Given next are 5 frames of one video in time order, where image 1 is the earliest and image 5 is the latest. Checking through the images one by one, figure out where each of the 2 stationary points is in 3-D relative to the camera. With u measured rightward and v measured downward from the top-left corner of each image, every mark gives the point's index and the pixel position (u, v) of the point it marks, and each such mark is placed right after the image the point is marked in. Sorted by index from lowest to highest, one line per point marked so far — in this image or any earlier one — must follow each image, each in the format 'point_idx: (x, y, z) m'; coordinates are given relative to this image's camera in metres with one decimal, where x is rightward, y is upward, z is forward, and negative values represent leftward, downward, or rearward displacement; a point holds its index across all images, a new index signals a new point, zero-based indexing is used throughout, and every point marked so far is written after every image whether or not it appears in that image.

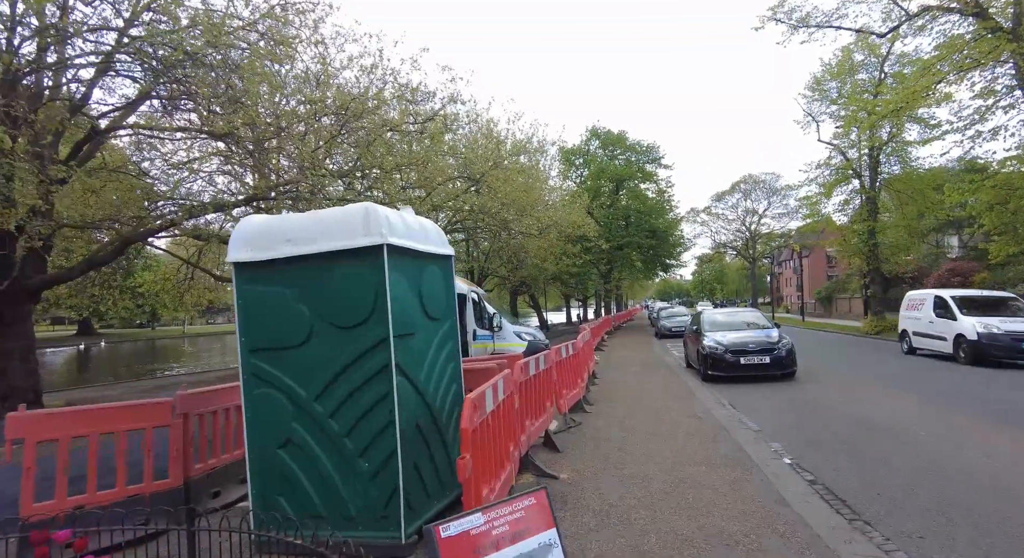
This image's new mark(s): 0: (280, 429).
0: (-1.4, -0.9, +3.1) m
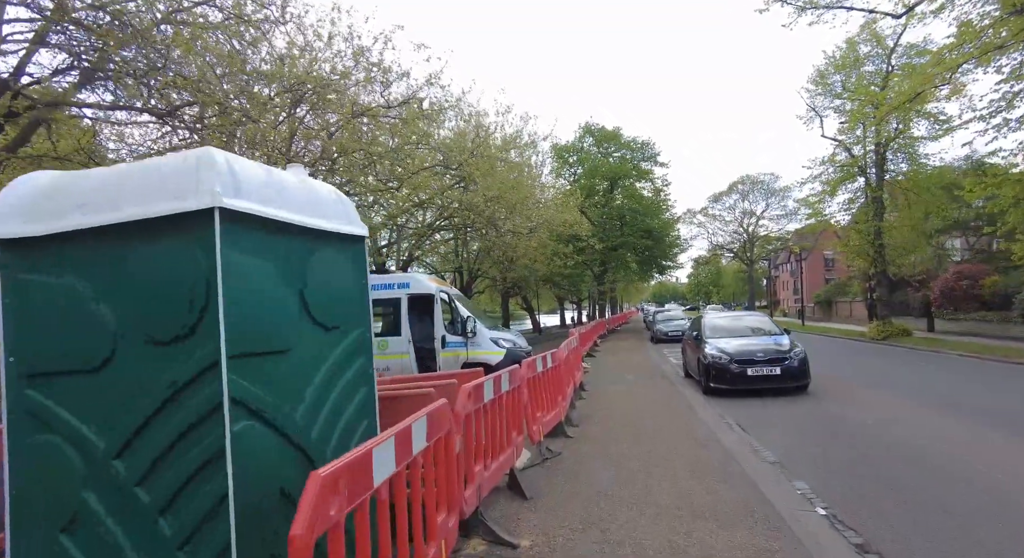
0: (-1.7, -0.8, +2.0) m
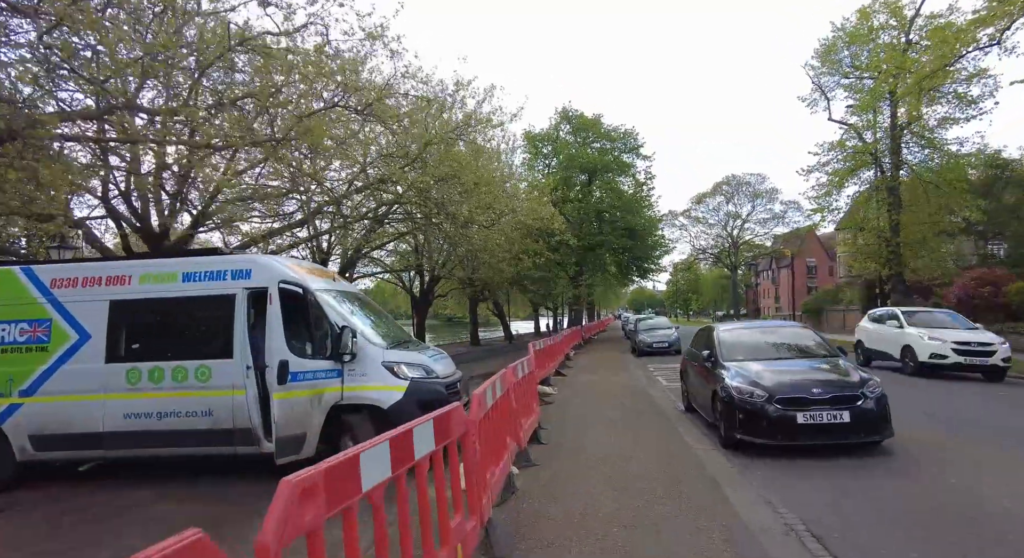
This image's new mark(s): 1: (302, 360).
0: (-2.3, -0.6, -1.2) m
1: (-1.9, -0.7, +4.7) m
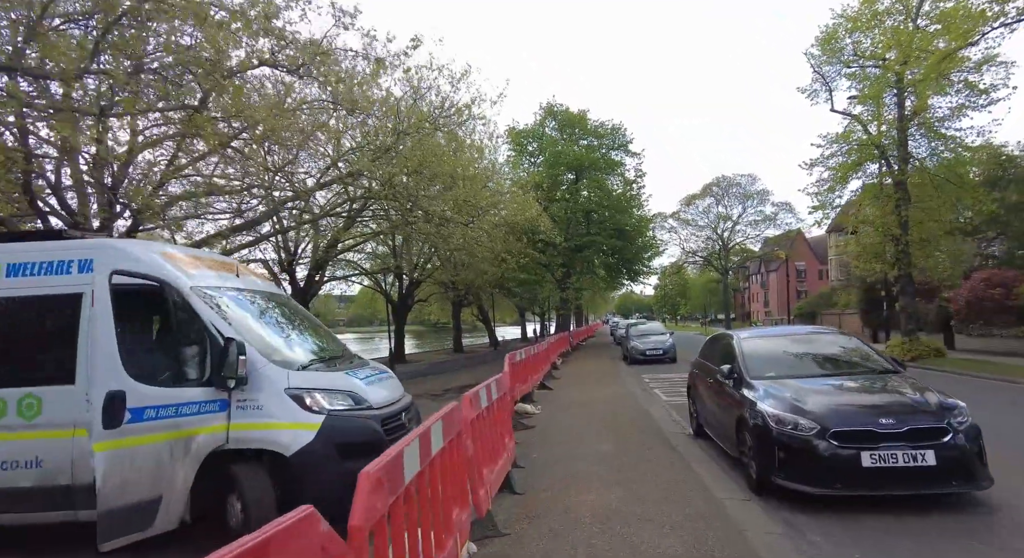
0: (-2.4, -0.5, -2.7) m
1: (-2.2, -0.7, +3.3) m
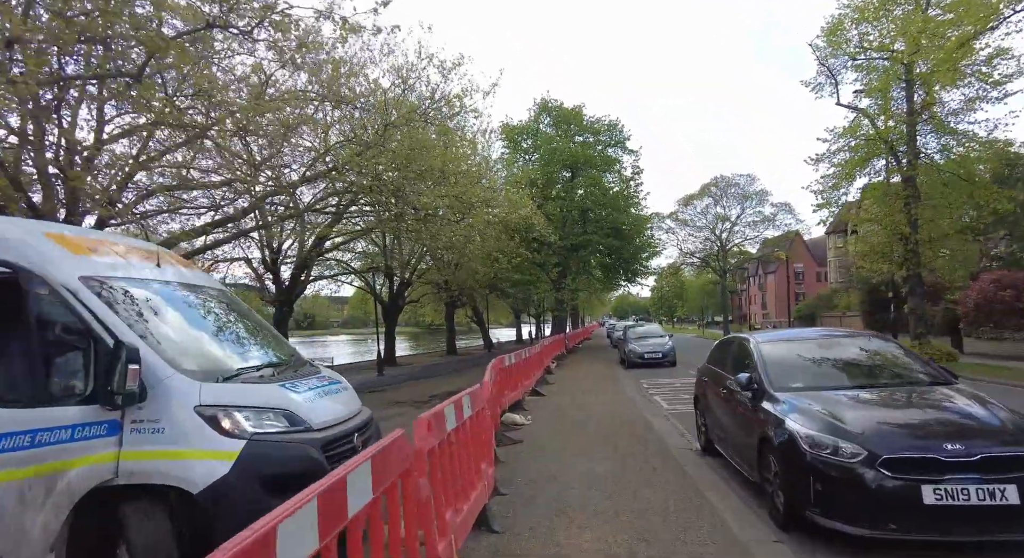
0: (-2.5, -0.4, -3.4) m
1: (-2.3, -0.6, +2.5) m
